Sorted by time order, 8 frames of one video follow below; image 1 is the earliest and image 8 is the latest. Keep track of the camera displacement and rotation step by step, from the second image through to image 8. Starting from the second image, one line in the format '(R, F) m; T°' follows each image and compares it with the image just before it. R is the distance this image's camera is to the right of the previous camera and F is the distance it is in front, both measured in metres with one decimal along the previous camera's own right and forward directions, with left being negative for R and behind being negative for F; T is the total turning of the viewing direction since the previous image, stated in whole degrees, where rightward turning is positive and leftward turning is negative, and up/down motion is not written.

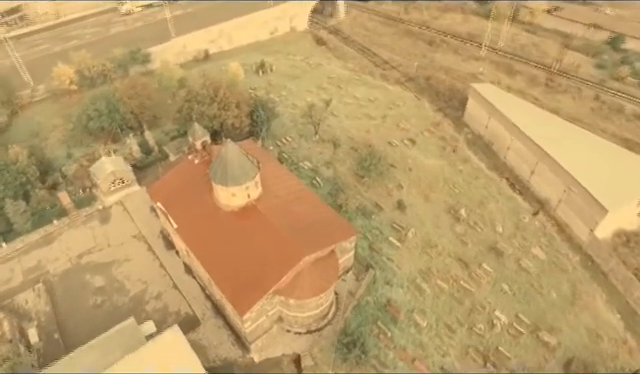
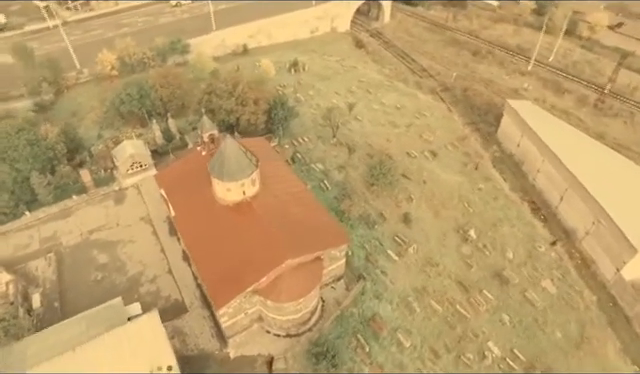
(+3.2, +0.5) m; -6°
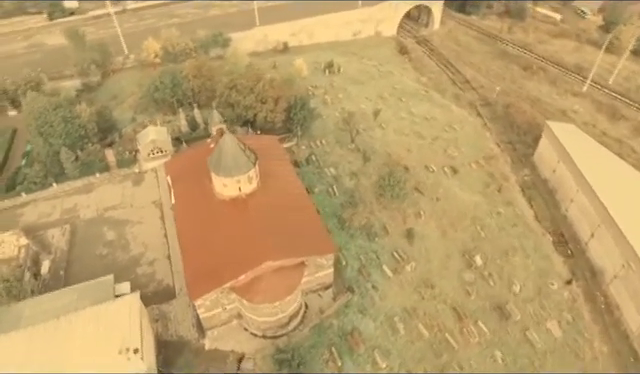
(+3.6, +0.6) m; -7°
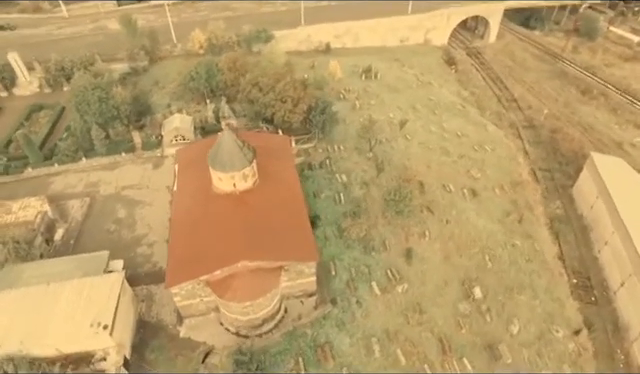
(+4.0, +0.8) m; -8°
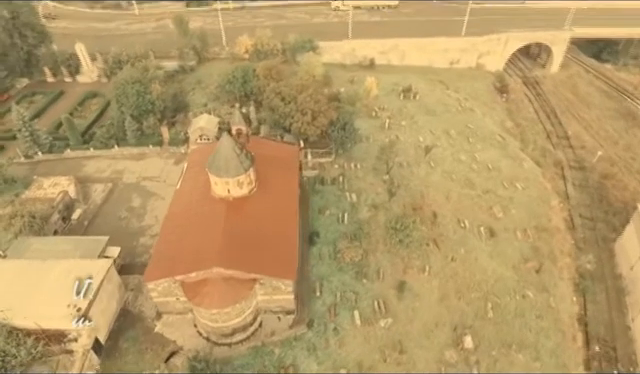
(+4.2, +1.0) m; -8°
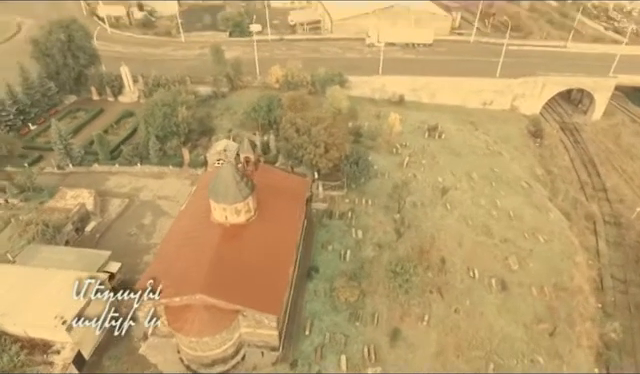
(+2.7, +0.7) m; -6°
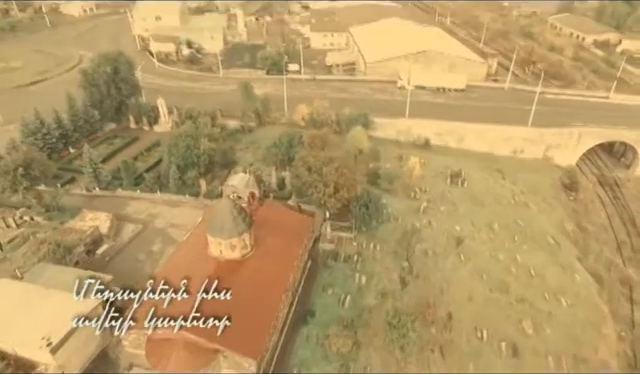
(+2.7, +0.7) m; -6°
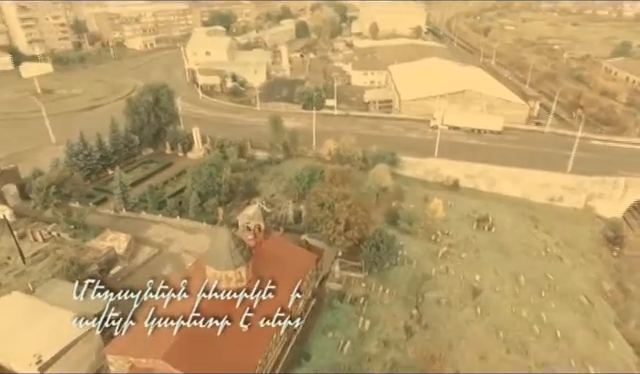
(+2.7, +0.8) m; -6°
